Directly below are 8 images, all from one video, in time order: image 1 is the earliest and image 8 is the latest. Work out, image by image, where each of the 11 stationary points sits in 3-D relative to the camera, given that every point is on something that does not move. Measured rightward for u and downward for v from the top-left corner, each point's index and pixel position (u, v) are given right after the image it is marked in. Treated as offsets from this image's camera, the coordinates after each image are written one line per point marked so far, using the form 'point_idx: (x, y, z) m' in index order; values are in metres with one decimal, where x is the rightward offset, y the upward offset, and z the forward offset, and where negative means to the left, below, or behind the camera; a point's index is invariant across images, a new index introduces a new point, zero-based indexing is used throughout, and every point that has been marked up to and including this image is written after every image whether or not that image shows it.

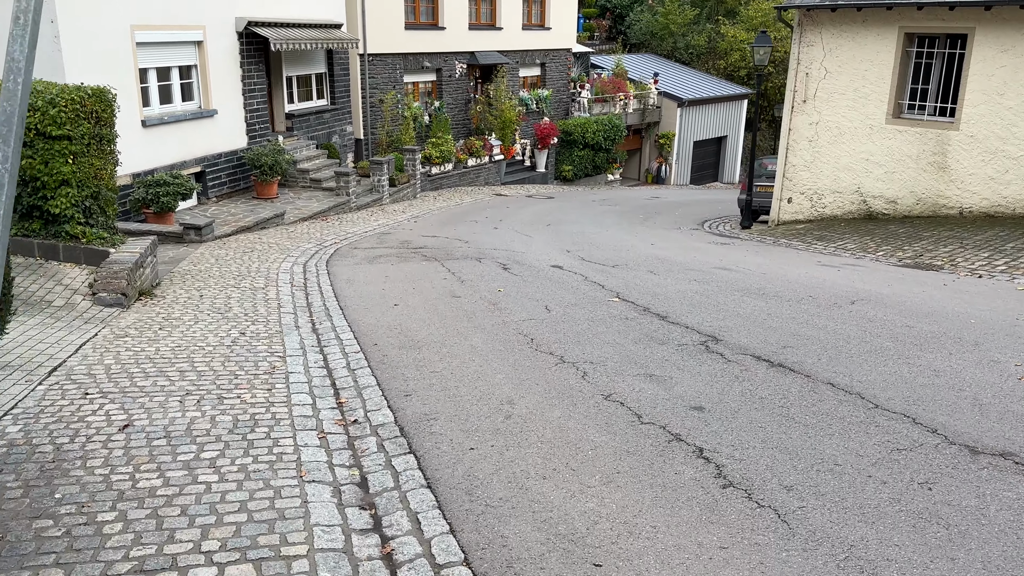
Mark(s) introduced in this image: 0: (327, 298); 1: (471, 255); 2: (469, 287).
0: (-2.1, -0.1, +8.9) m
1: (-0.6, +0.5, +12.1) m
2: (-0.5, 0.0, +9.4) m
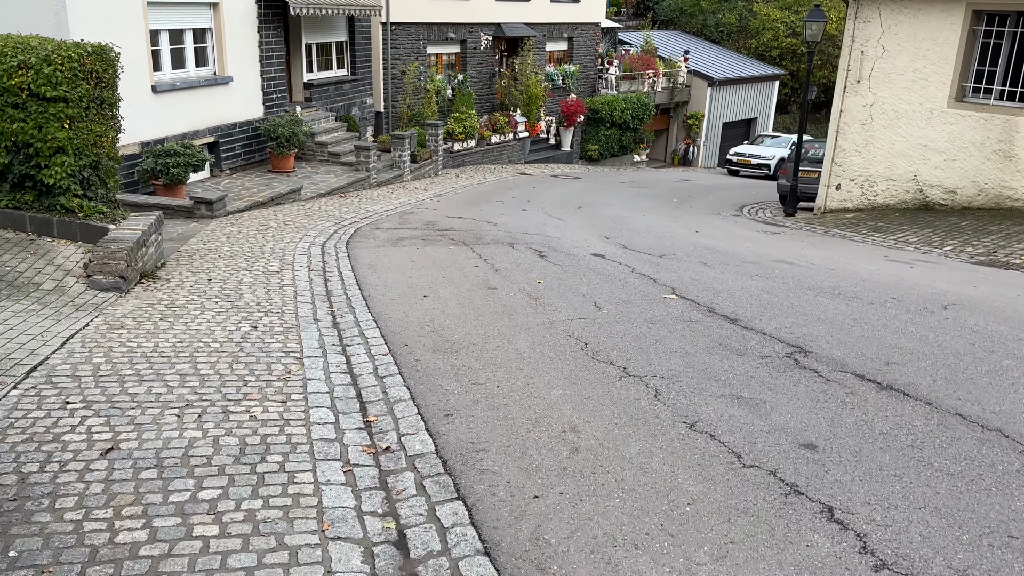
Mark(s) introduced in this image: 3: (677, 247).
0: (-1.7, 0.0, +8.0) m
1: (-0.1, +0.7, +11.1) m
2: (-0.1, +0.1, +8.5) m
3: (+2.2, +0.5, +10.3) m
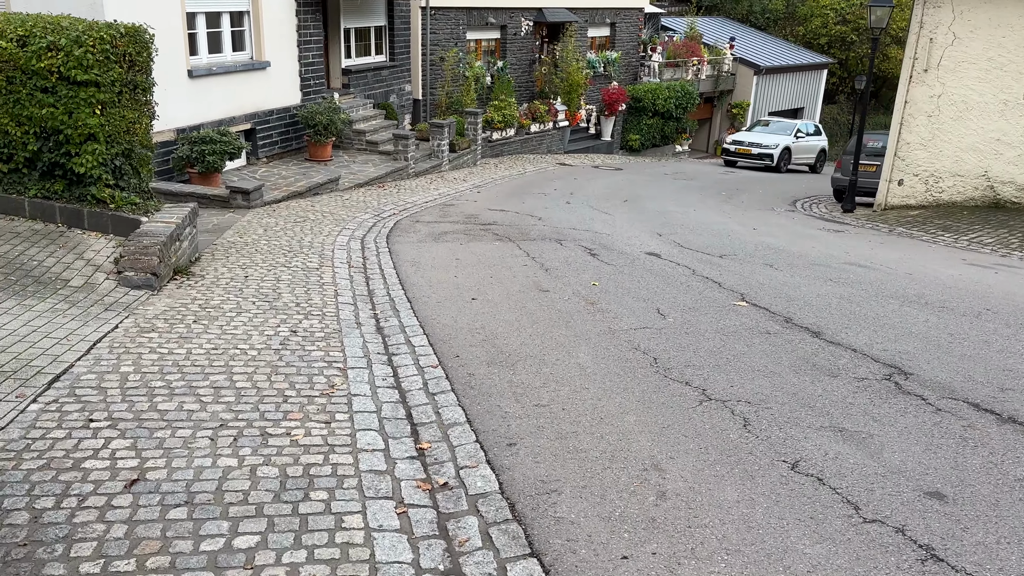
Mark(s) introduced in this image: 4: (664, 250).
0: (-1.2, 0.0, +7.5) m
1: (+0.5, +0.7, +10.6) m
2: (+0.5, +0.1, +7.9) m
3: (+2.8, +0.5, +9.7) m
4: (+1.8, +0.5, +9.4) m
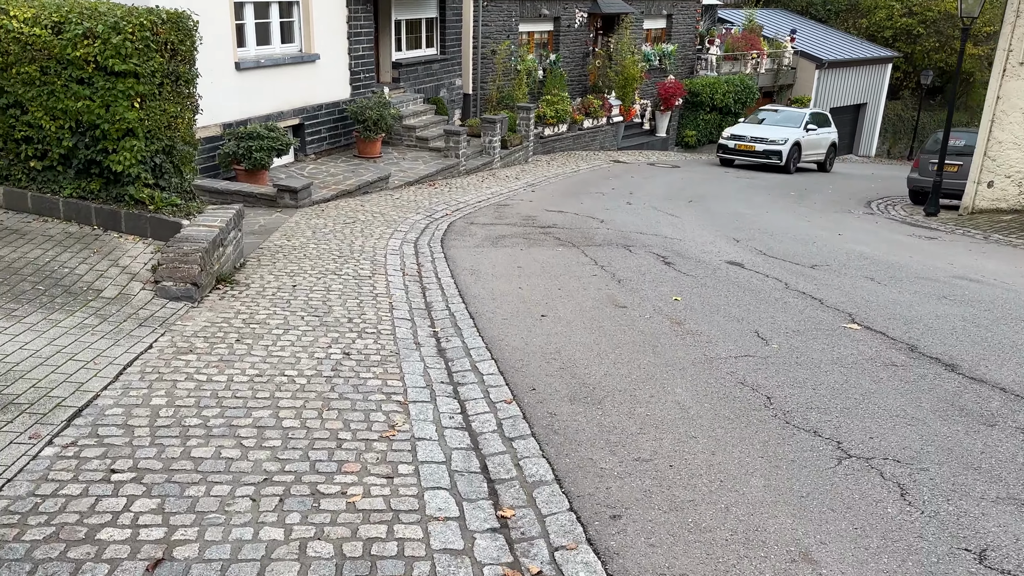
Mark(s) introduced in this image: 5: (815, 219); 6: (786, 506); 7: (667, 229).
0: (-0.5, -0.1, +6.8) m
1: (+1.3, +0.6, +9.8) m
2: (+1.1, 0.0, +7.1) m
3: (+3.5, +0.4, +8.8) m
4: (+2.6, +0.3, +8.6) m
5: (+4.9, +1.1, +12.7) m
6: (+1.2, -0.9, +3.4) m
7: (+2.1, +0.8, +10.6) m
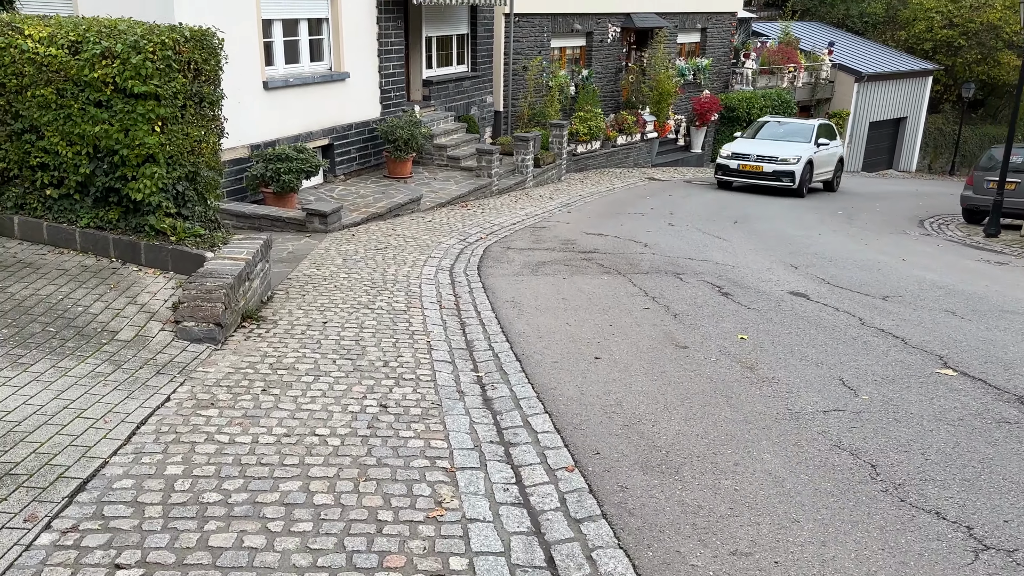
0: (-0.2, -0.4, +6.3) m
1: (+1.8, +0.3, +9.2) m
2: (+1.5, -0.3, +6.5) m
3: (+4.0, 0.0, +8.1) m
4: (+3.0, 0.0, +7.9) m
5: (+5.5, +0.7, +12.0) m
6: (+1.4, -1.1, +2.7) m
7: (+2.6, +0.4, +10.0) m
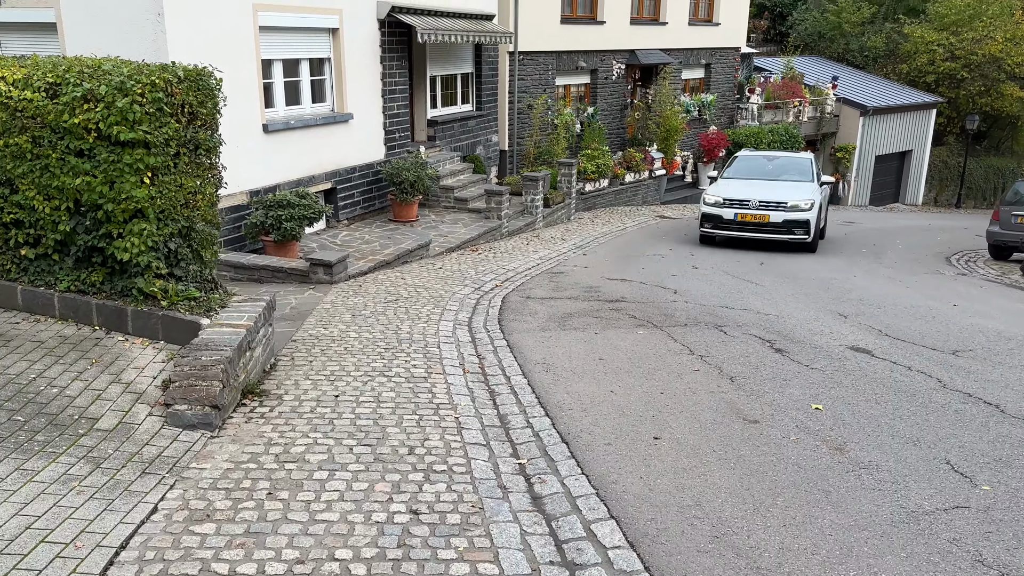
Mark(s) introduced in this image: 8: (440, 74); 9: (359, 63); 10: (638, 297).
0: (+0.1, -0.8, +5.5) m
1: (+2.0, -0.3, +8.4) m
2: (+1.8, -0.8, +5.8) m
3: (+4.2, -0.5, +7.3) m
4: (+3.3, -0.5, +7.2) m
5: (+5.7, +0.1, +11.3) m
6: (+1.7, -1.4, +1.9) m
7: (+2.8, -0.1, +9.2) m
8: (-1.6, +4.6, +16.9) m
9: (-2.7, +4.0, +14.0) m
10: (+1.5, -0.1, +9.5) m
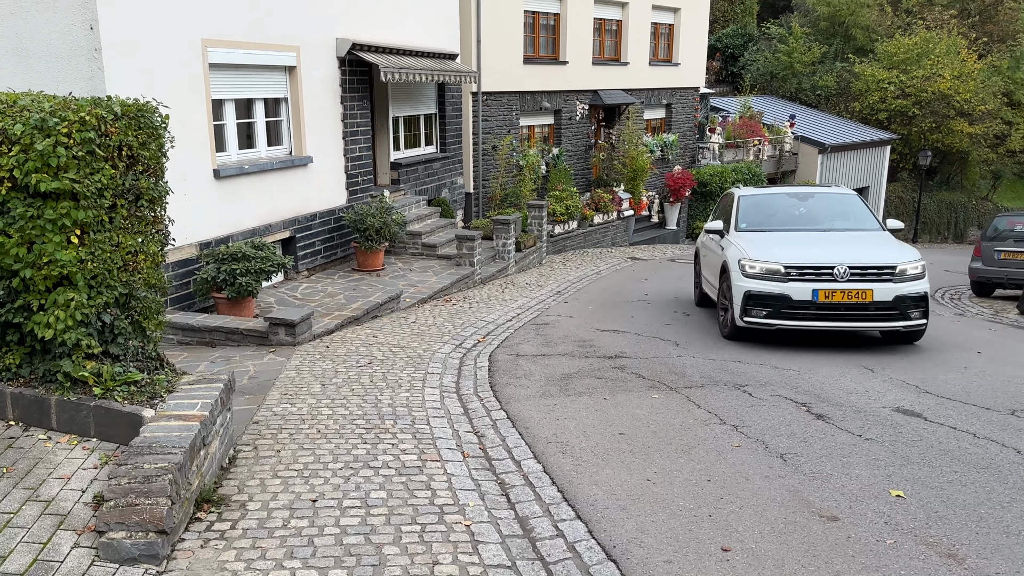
0: (+0.2, -1.3, +4.5) m
1: (+2.0, -0.8, +7.6) m
2: (+1.9, -1.2, +4.9) m
3: (+4.2, -0.9, +6.6) m
4: (+3.3, -0.9, +6.4) m
5: (+5.5, -0.5, +10.7) m
6: (+2.1, -1.6, +1.0) m
7: (+2.7, -0.7, +8.4) m
8: (-2.3, +3.5, +16.0) m
9: (-3.2, +3.1, +13.0) m
10: (+1.4, -0.7, +8.6) m
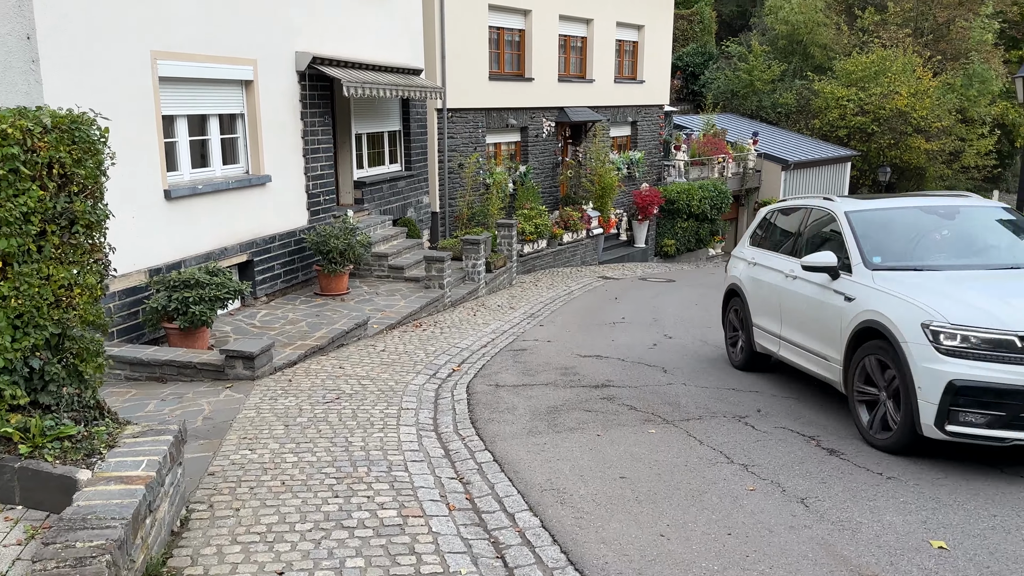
0: (+0.2, -1.4, +3.9) m
1: (+1.8, -1.0, +7.1) m
2: (+1.8, -1.3, +4.4) m
3: (+4.1, -1.1, +6.3) m
4: (+3.2, -1.1, +6.0) m
5: (+5.1, -0.8, +10.4) m
6: (+2.3, -1.7, +0.5) m
7: (+2.5, -0.9, +8.0) m
8: (-2.9, +3.1, +15.4) m
9: (-3.7, +2.7, +12.4) m
10: (+1.2, -1.0, +8.1) m
